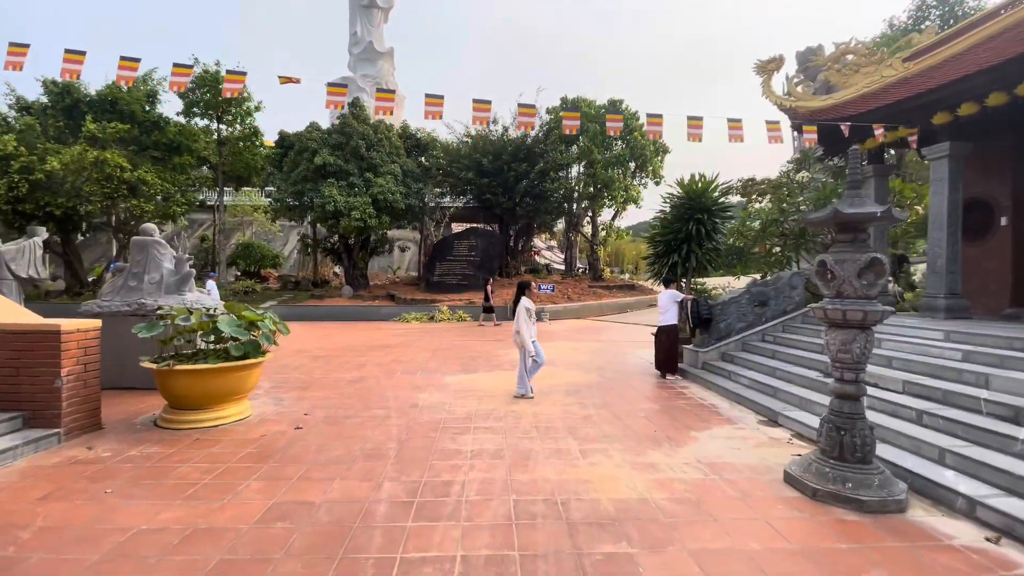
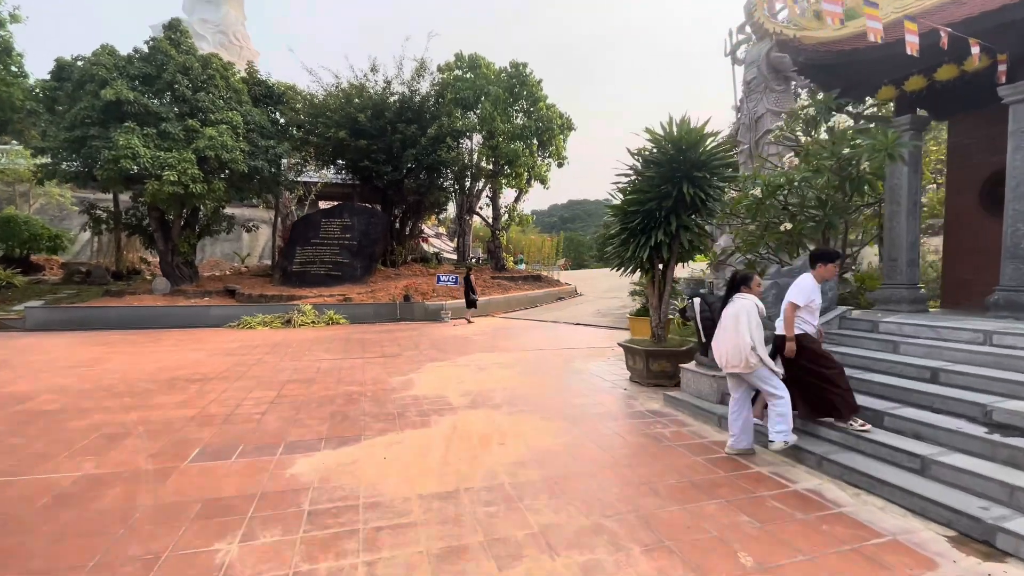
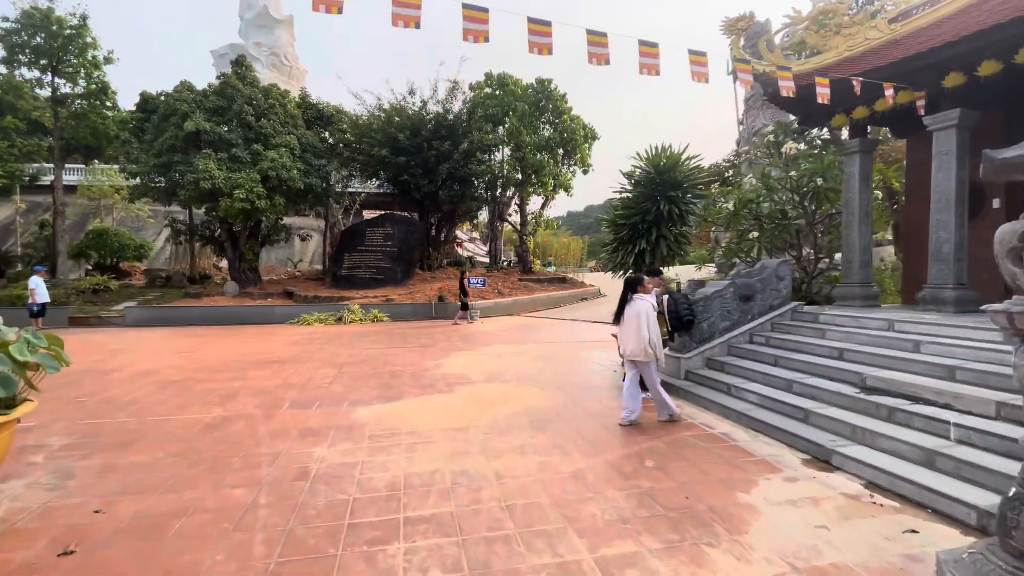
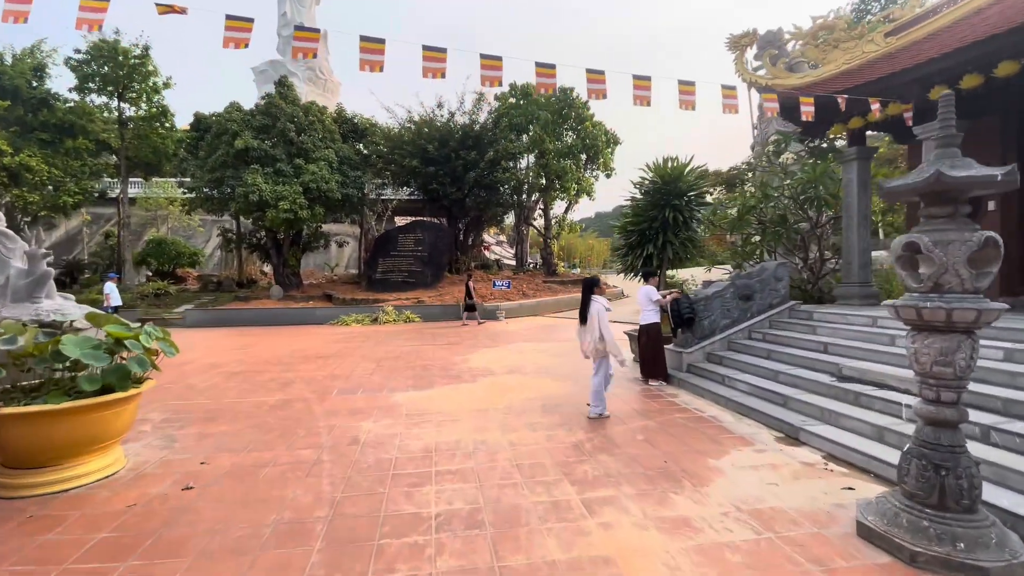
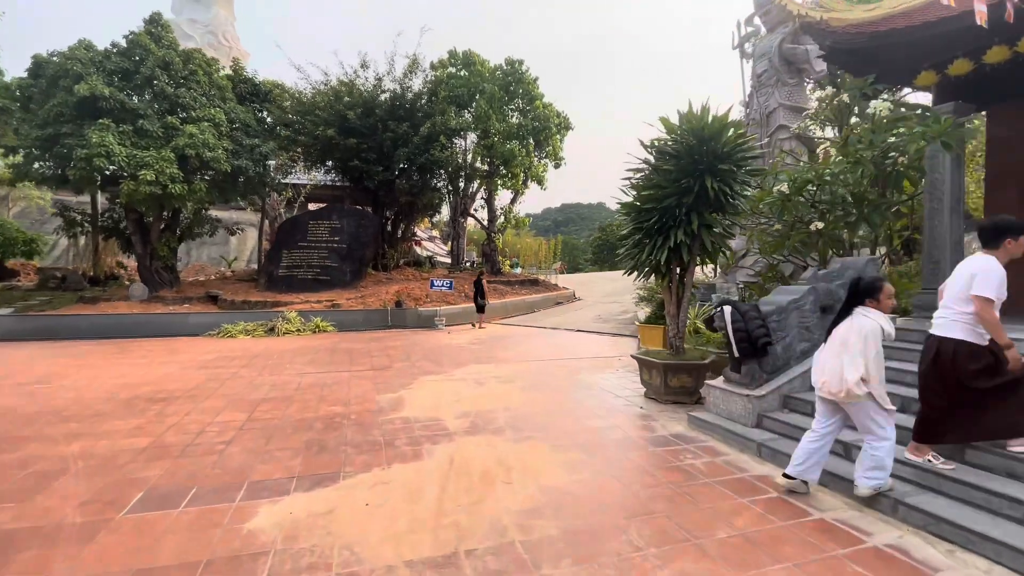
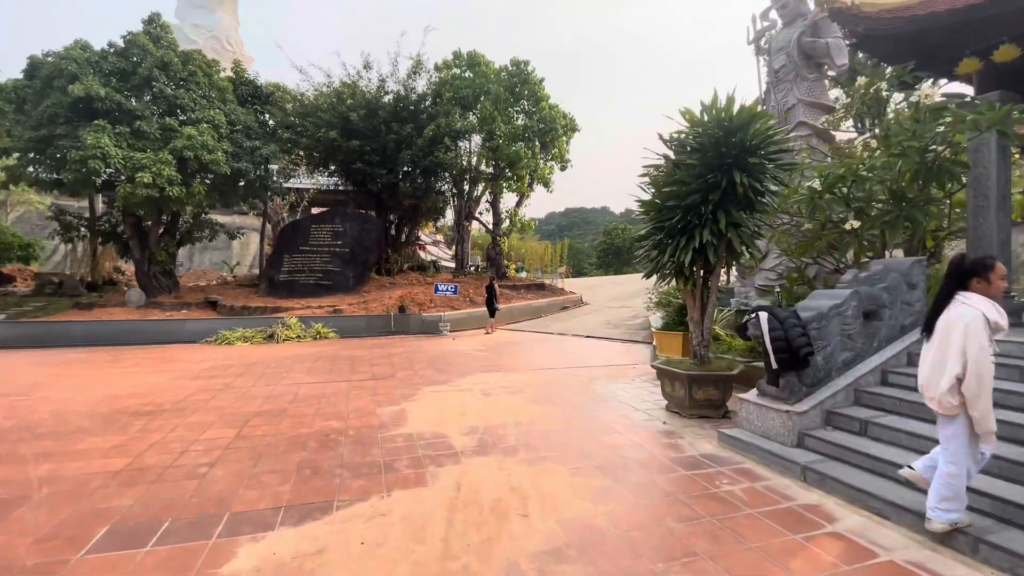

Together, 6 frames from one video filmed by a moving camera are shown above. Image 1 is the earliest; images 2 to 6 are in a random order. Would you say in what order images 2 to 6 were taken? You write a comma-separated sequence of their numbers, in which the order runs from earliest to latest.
4, 3, 2, 5, 6
